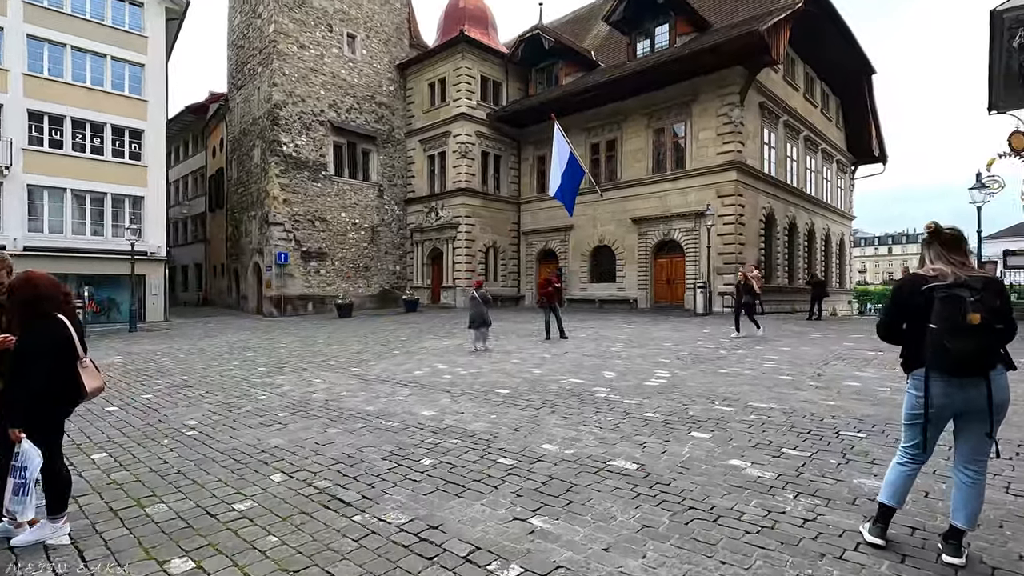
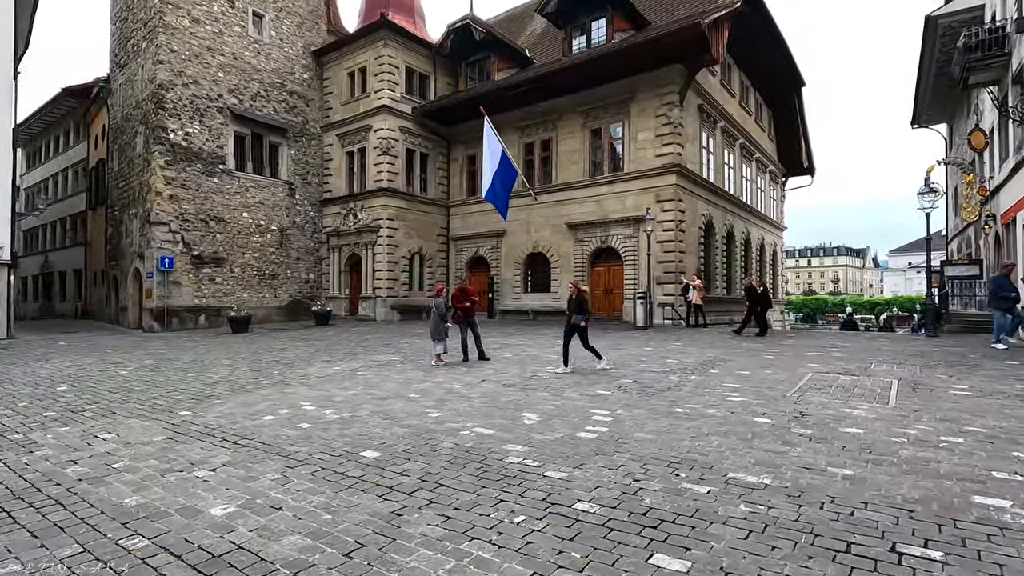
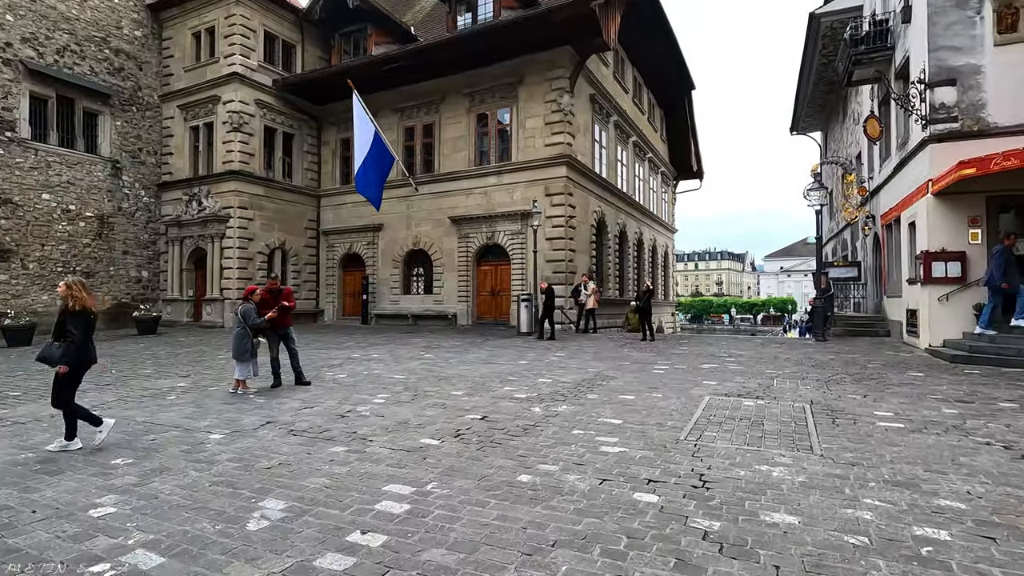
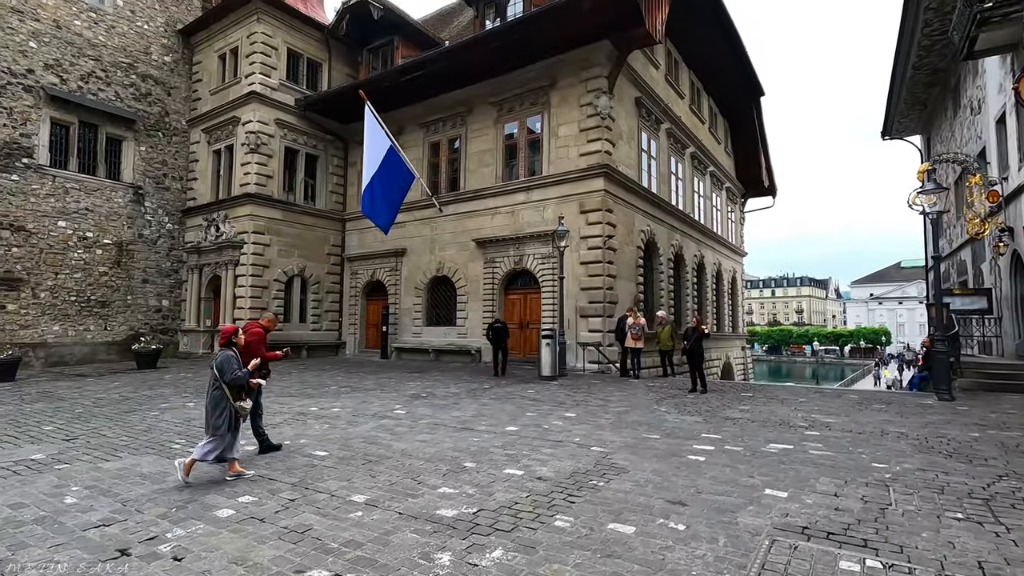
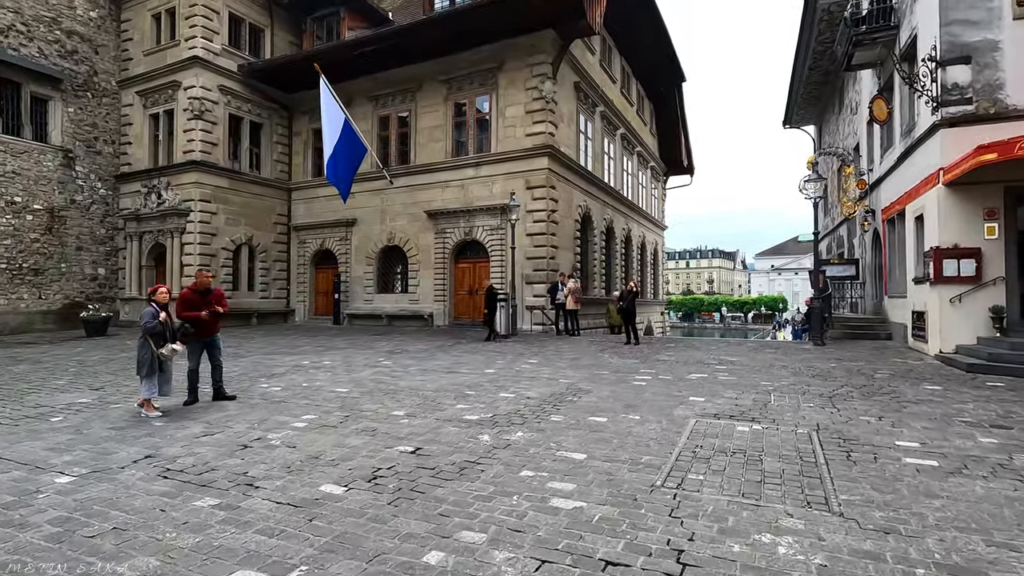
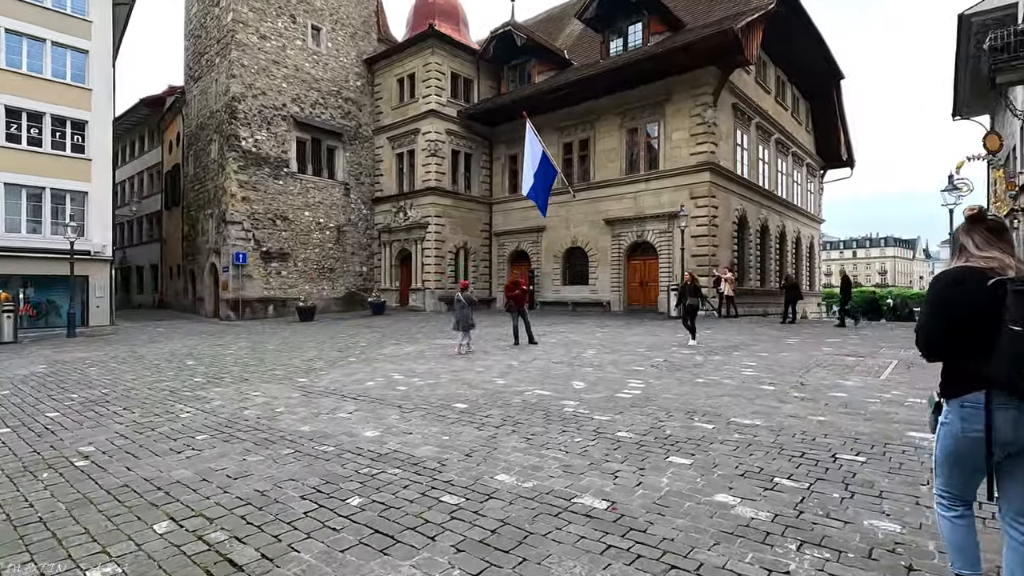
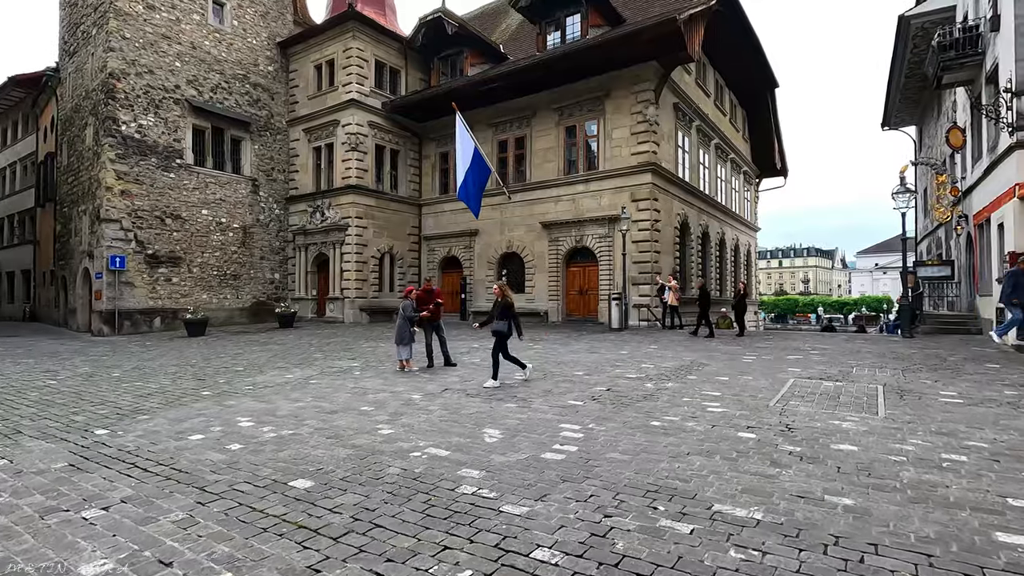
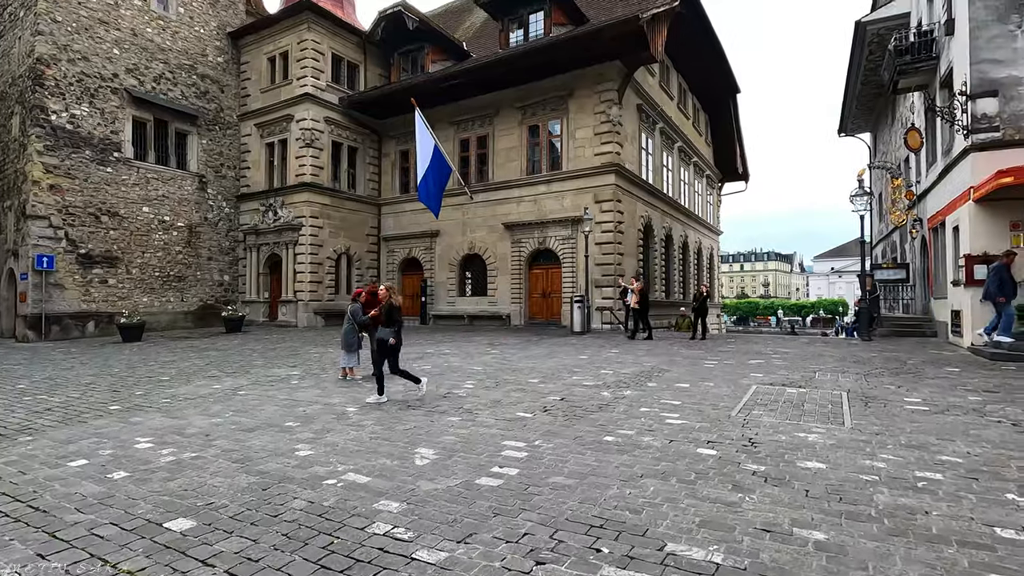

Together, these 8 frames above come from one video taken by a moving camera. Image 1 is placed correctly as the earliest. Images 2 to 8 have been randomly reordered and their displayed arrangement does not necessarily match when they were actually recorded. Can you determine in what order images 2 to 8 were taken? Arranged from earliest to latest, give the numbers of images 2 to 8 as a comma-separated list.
6, 2, 7, 8, 3, 5, 4
